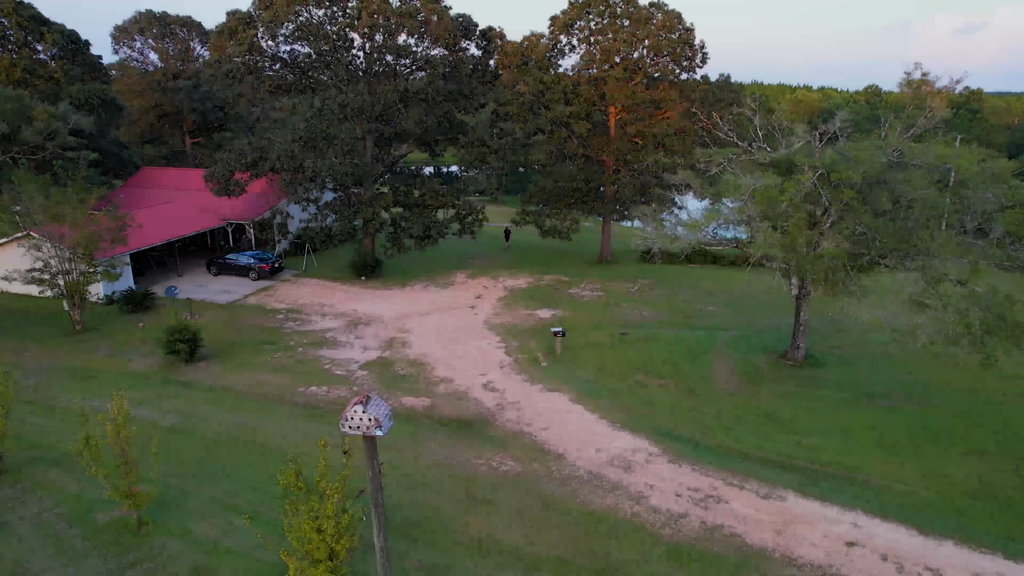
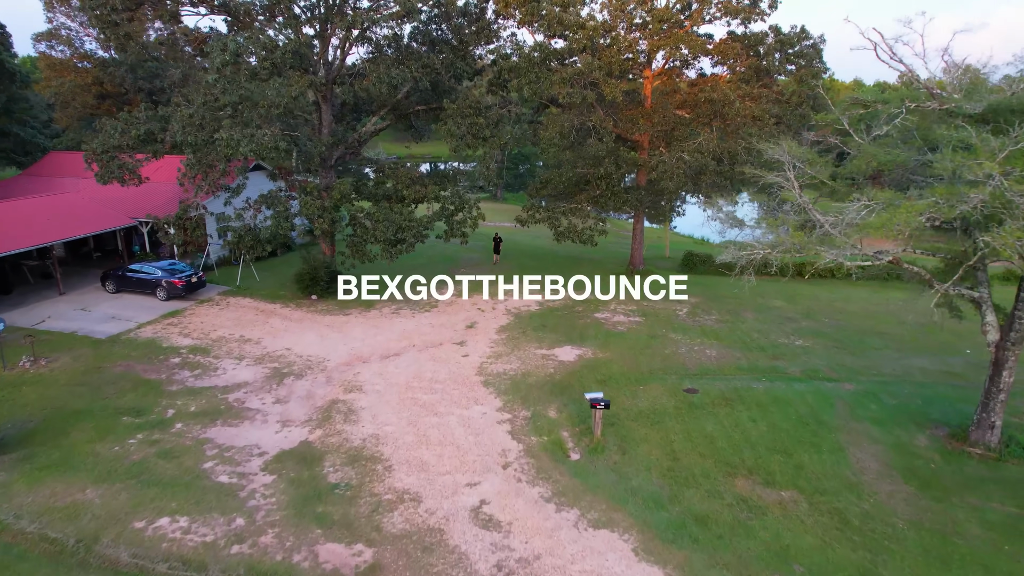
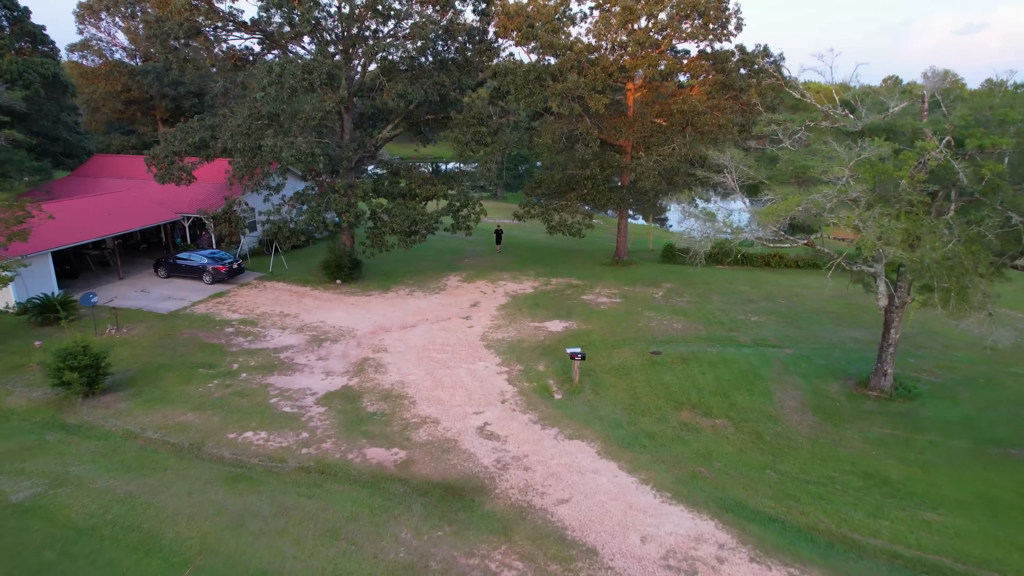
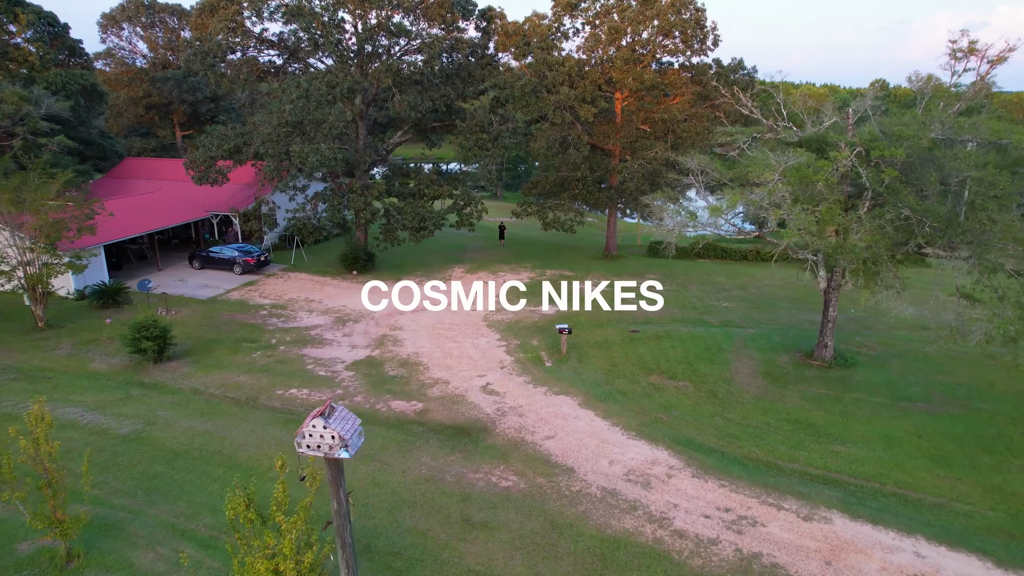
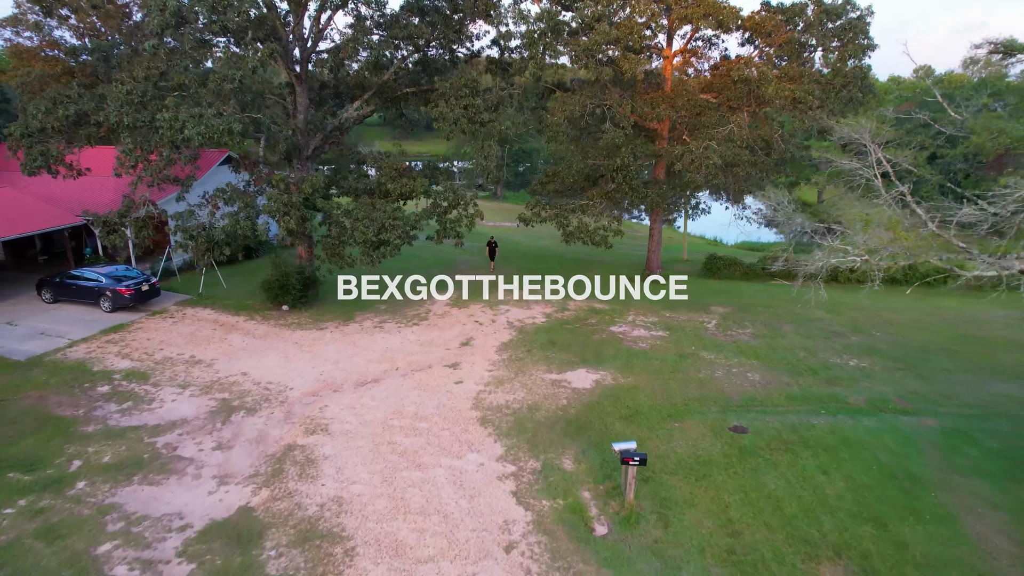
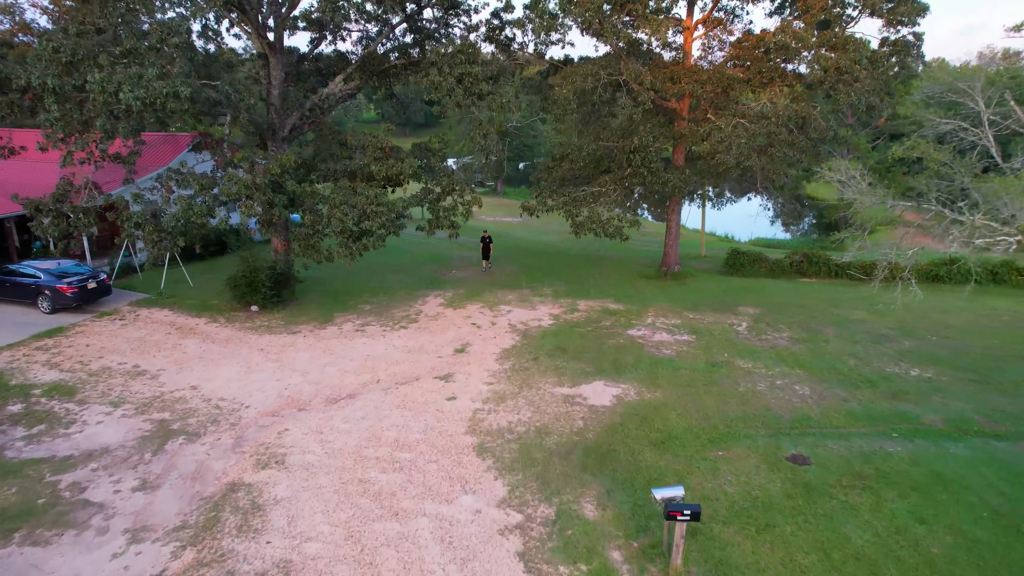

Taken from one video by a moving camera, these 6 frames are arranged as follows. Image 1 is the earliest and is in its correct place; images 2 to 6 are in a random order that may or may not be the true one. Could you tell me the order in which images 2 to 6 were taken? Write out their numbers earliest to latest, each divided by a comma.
4, 3, 2, 5, 6
